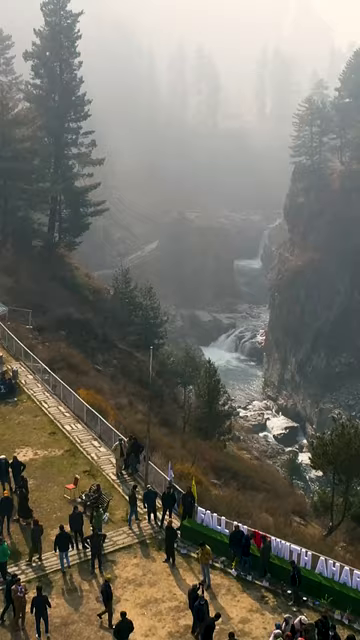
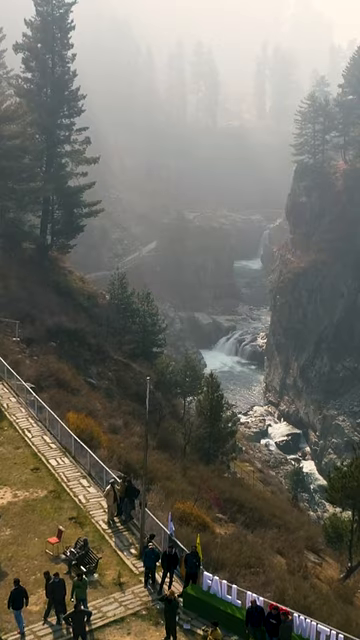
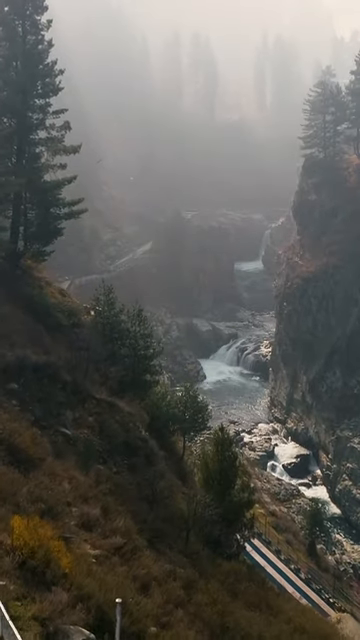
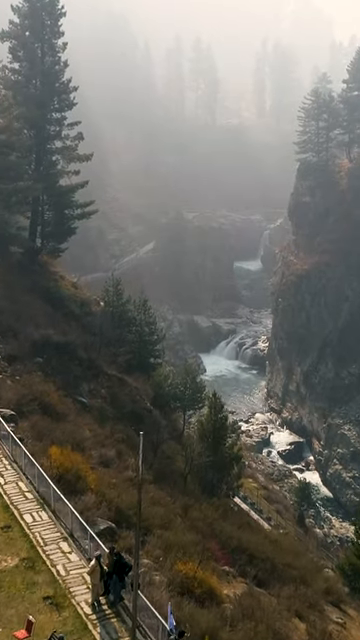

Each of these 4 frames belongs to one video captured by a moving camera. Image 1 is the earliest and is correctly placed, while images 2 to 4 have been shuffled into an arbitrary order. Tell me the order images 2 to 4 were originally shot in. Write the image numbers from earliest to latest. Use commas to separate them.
2, 4, 3
